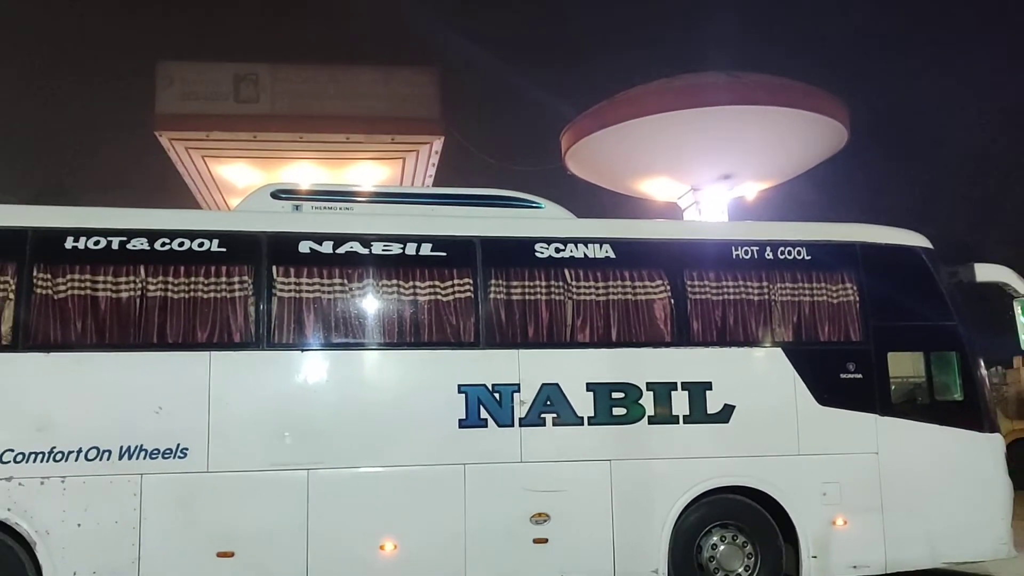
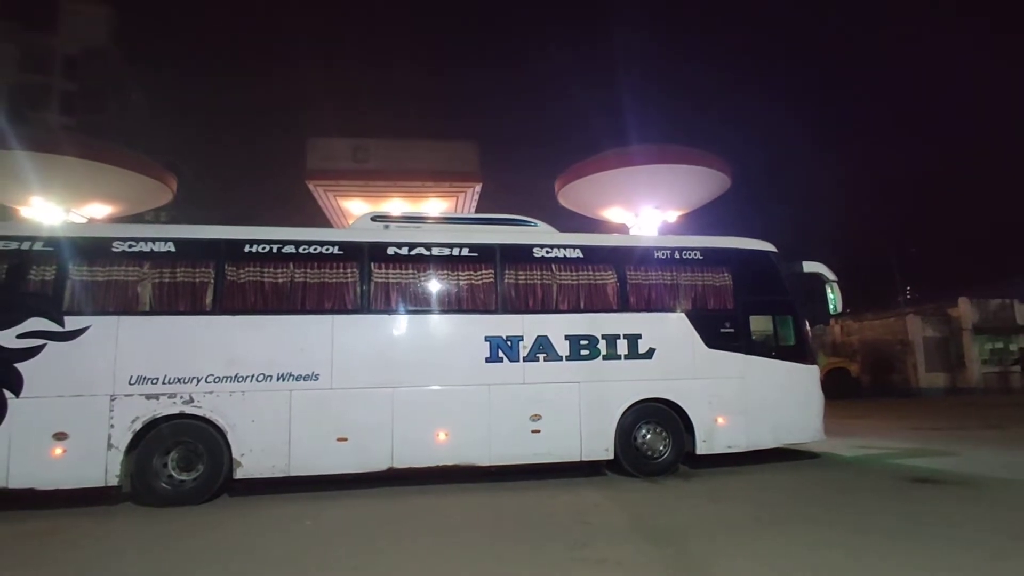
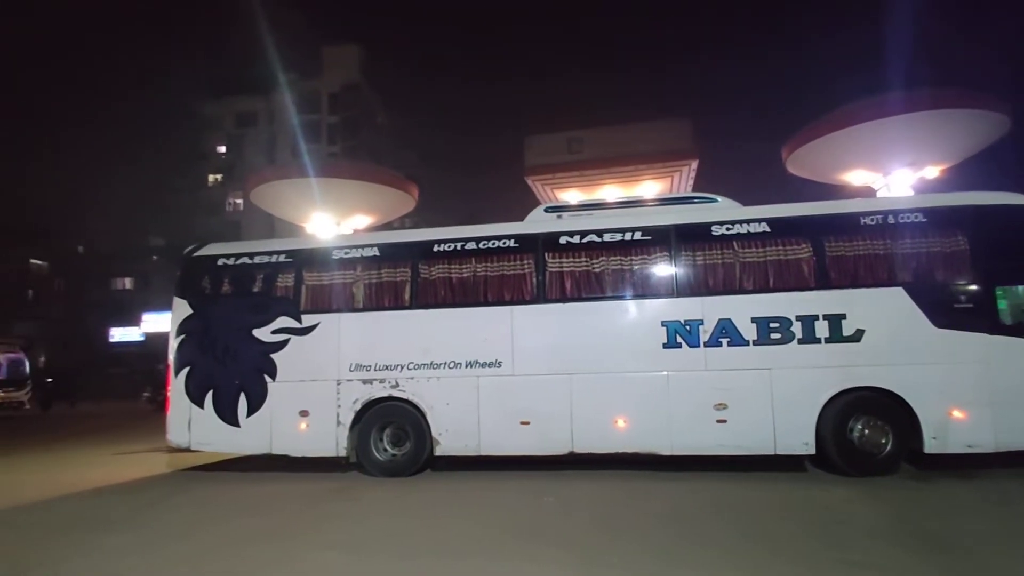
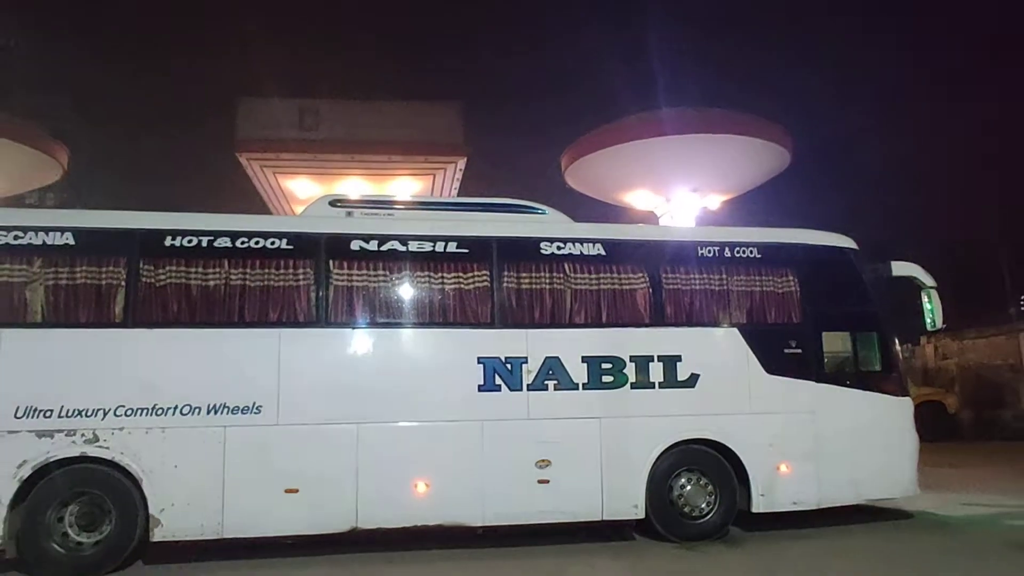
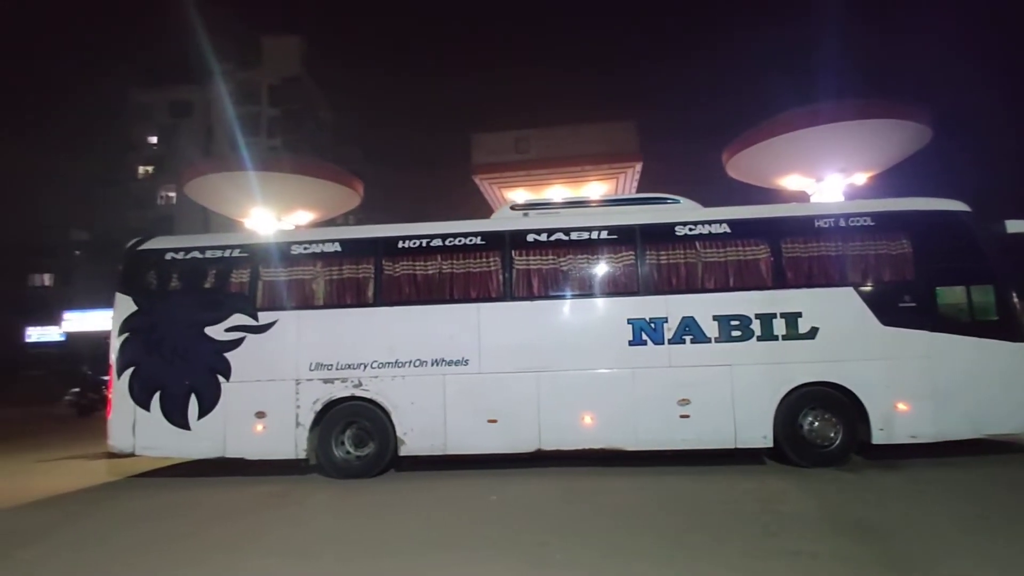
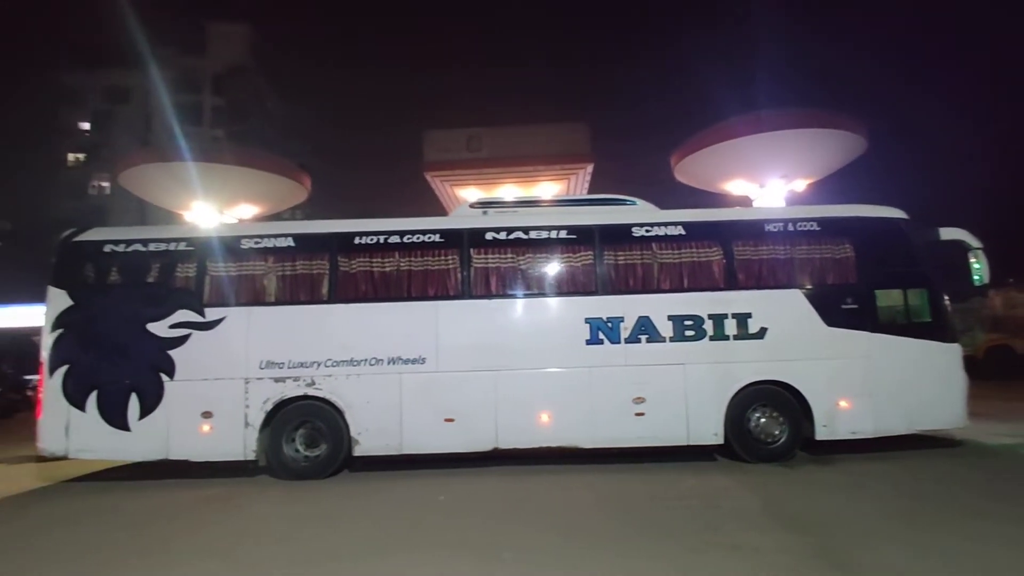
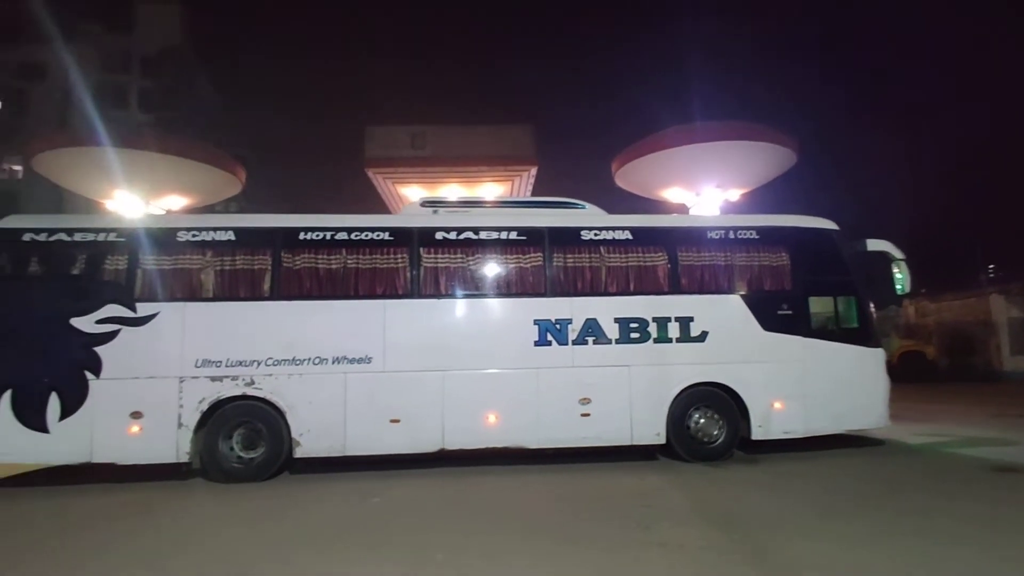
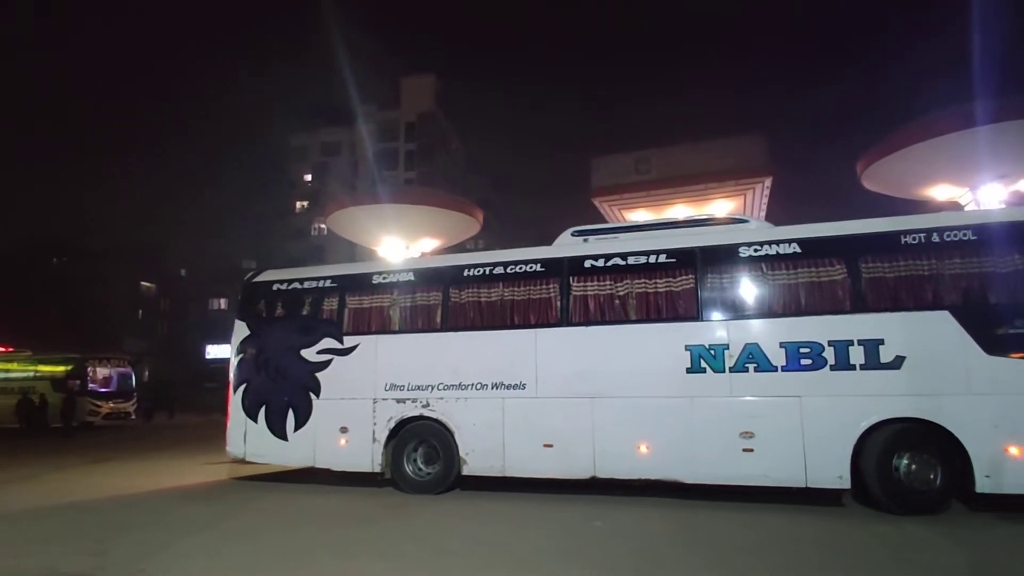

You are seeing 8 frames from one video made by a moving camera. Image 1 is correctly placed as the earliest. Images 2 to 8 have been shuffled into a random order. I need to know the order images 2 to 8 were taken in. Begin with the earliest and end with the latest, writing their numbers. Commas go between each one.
4, 2, 7, 6, 5, 3, 8
